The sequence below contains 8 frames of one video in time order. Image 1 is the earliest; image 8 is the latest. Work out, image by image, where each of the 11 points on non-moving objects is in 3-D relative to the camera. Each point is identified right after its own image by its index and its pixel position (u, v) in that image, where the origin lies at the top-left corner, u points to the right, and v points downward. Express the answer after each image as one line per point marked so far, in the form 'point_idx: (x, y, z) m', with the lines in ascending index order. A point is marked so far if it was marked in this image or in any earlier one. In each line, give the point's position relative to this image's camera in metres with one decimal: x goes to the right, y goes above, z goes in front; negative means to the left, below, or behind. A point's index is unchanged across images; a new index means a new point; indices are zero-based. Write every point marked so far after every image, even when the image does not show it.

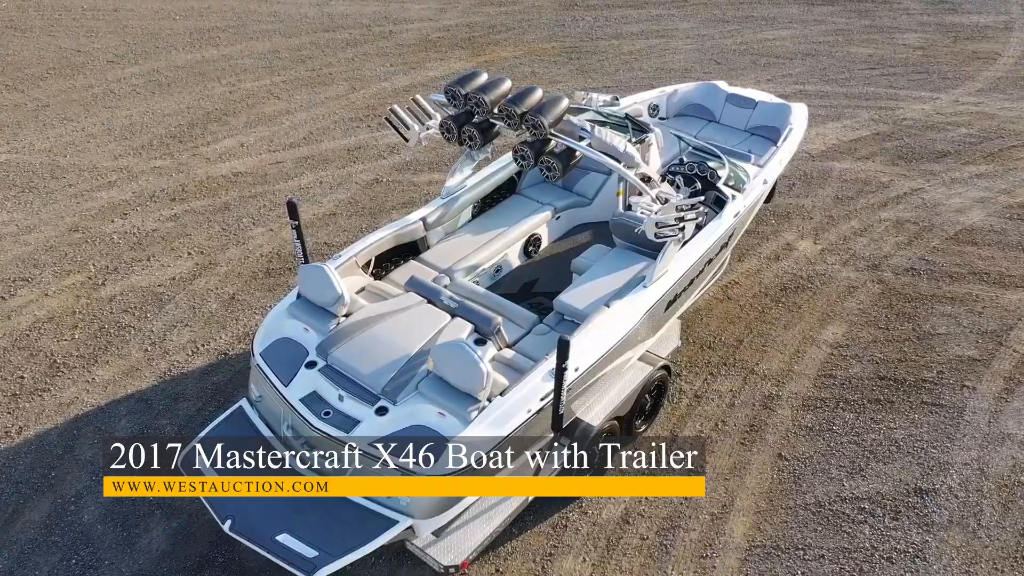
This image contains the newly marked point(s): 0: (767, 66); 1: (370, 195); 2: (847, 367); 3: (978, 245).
0: (+3.2, +2.8, +10.8) m
1: (-1.4, +0.9, +8.4) m
2: (+2.5, -0.6, +6.4) m
3: (+4.1, +0.4, +7.6) m
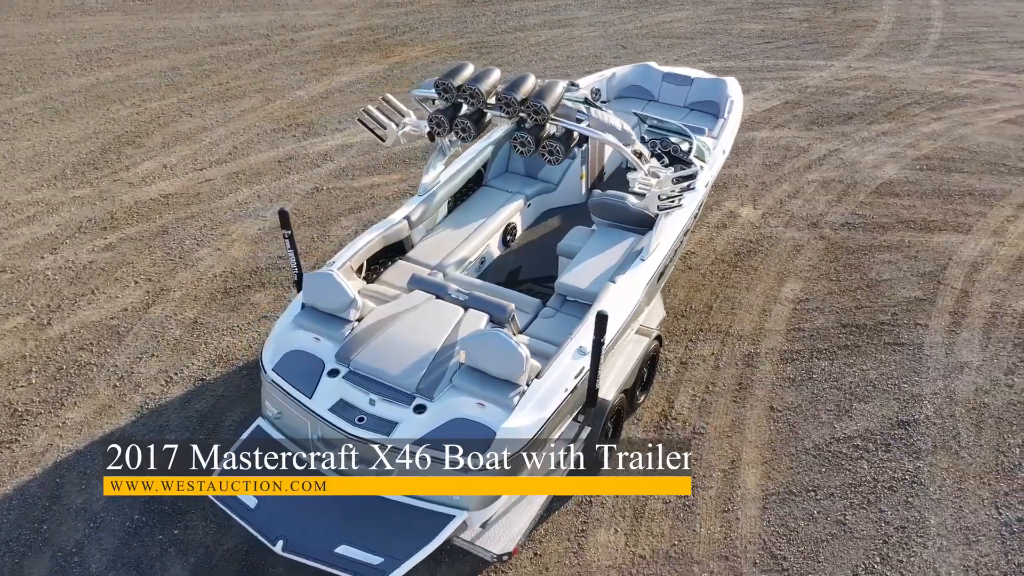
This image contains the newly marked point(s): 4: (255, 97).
0: (+2.1, +3.1, +11.3) m
1: (-1.9, +0.8, +8.2) m
2: (+2.4, -0.2, +6.8) m
3: (+3.7, +0.9, +8.2) m
4: (-3.0, +2.2, +10.2) m
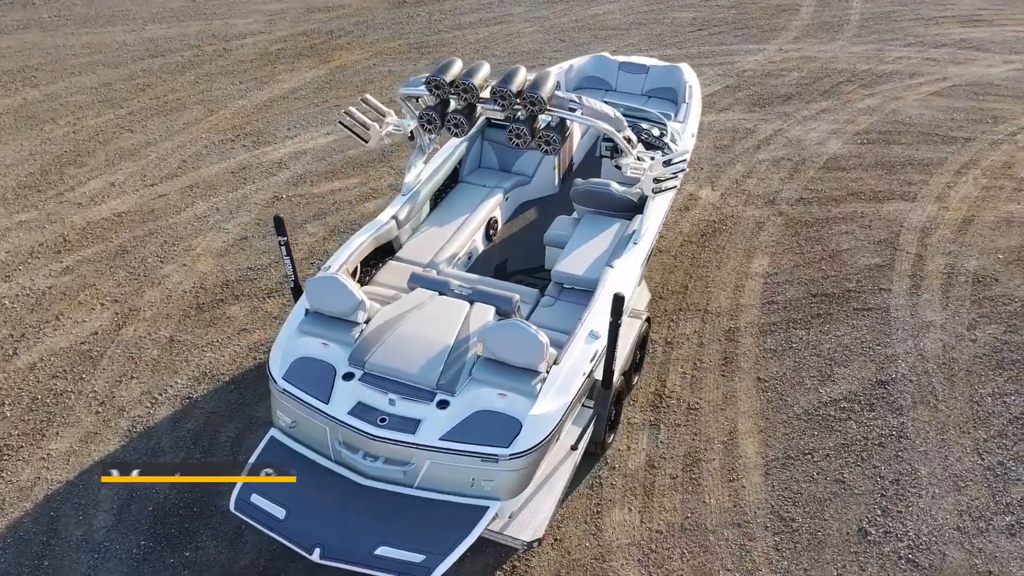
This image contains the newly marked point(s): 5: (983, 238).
0: (+1.3, +3.3, +11.5) m
1: (-2.2, +0.7, +8.1) m
2: (+2.2, 0.0, +7.0) m
3: (+3.3, +1.2, +8.6) m
4: (-3.6, +2.1, +9.9) m
5: (+4.1, +0.4, +7.6) m
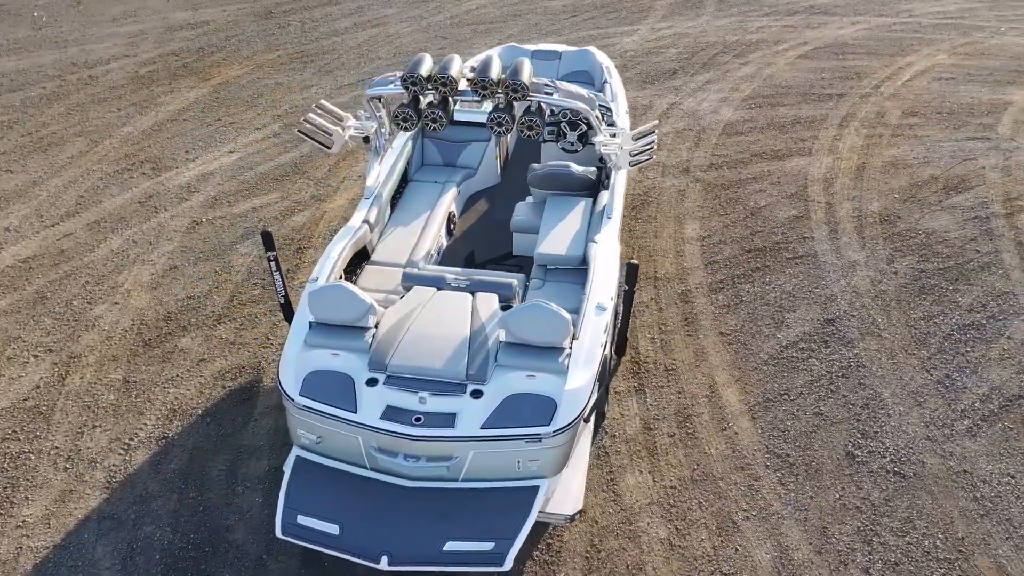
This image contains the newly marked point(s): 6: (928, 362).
0: (-0.3, +3.5, +11.7) m
1: (-2.8, +0.4, +7.8) m
2: (+1.8, +0.3, +7.5) m
3: (+2.5, +1.6, +9.2) m
4: (-4.6, +1.6, +9.3) m
5: (+3.5, +1.0, +8.3) m
6: (+3.0, -0.5, +6.3) m
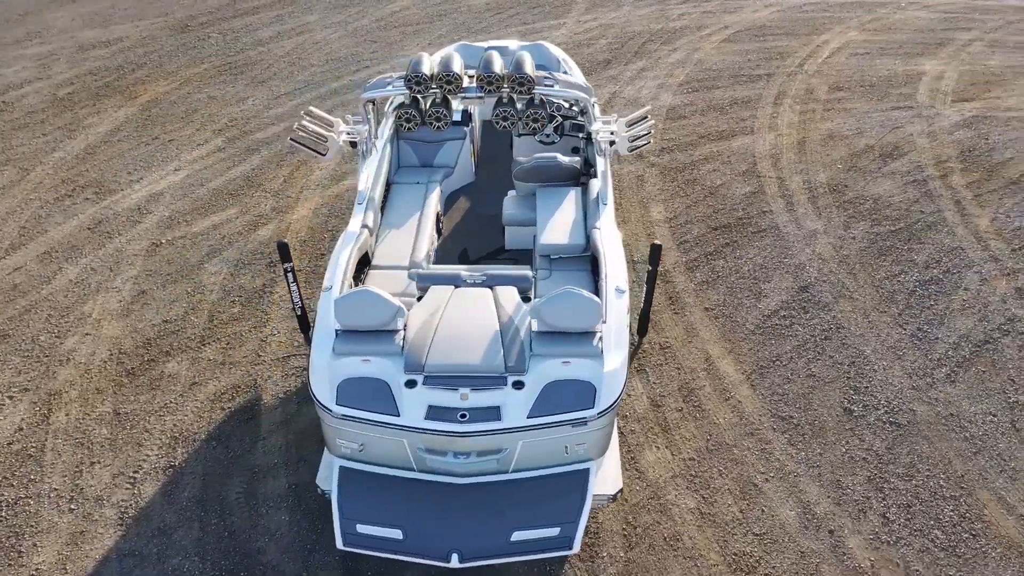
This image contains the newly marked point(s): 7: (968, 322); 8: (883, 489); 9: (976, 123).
0: (-1.3, +3.4, +11.6) m
1: (-3.0, +0.2, +7.5) m
2: (+1.6, +0.5, +7.7) m
3: (+1.9, +1.9, +9.5) m
4: (-5.1, +1.2, +8.8) m
5: (+3.1, +1.4, +8.8) m
6: (+3.0, -0.2, +6.7) m
7: (+3.5, -0.3, +6.6) m
8: (+2.3, -1.3, +5.4) m
9: (+4.9, +1.7, +9.2) m
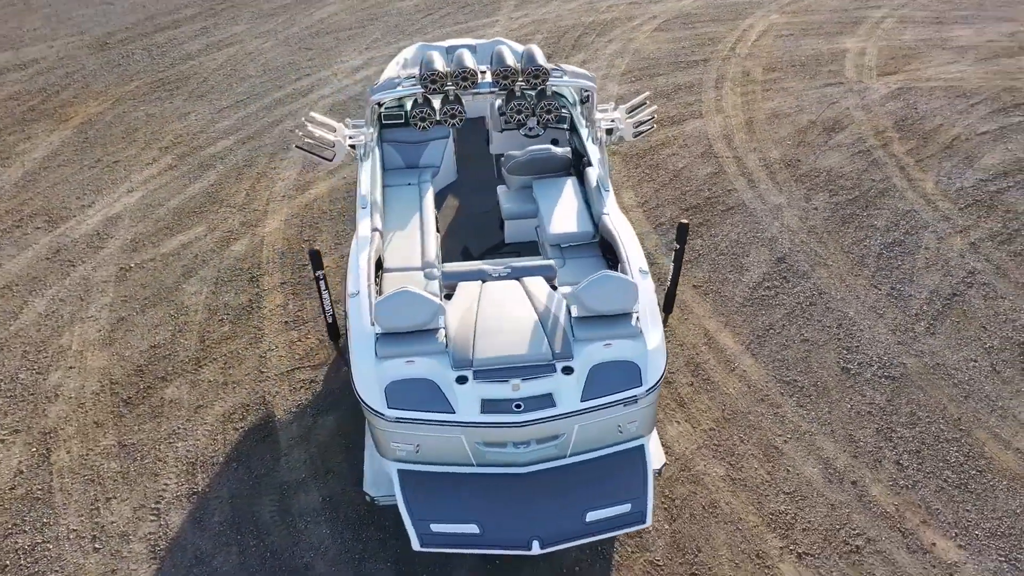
0: (-2.1, +3.3, +11.5) m
1: (-3.1, 0.0, +7.2) m
2: (+1.4, +0.7, +8.0) m
3: (+1.4, +2.1, +9.8) m
4: (-5.4, +0.8, +8.2) m
5: (+2.7, +1.7, +9.2) m
6: (+3.0, +0.1, +7.1) m
7: (+3.5, +0.1, +7.1) m
8: (+2.5, -1.0, +5.8) m
9: (+4.4, +2.2, +9.8) m
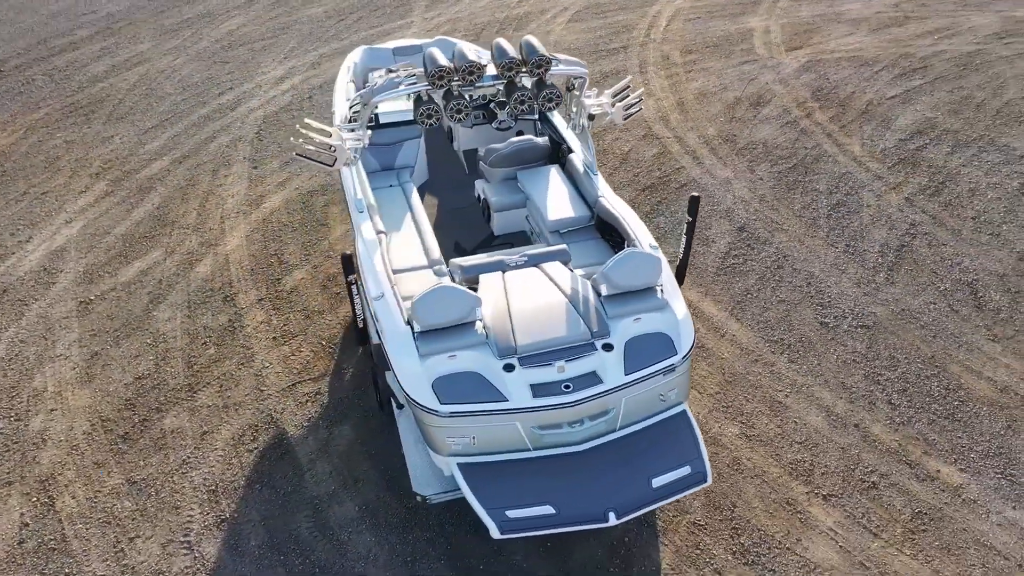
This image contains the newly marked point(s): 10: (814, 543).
0: (-3.2, +3.1, +11.2) m
1: (-3.2, -0.2, +6.8) m
2: (+1.0, +0.9, +8.2) m
3: (+0.7, +2.2, +10.0) m
4: (-5.7, +0.3, +7.6) m
5: (+2.1, +2.0, +9.6) m
6: (+2.8, +0.4, +7.6) m
7: (+3.3, +0.5, +7.6) m
8: (+2.6, -0.7, +6.2) m
9: (+3.6, +2.7, +10.4) m
10: (+1.8, -1.5, +5.1) m
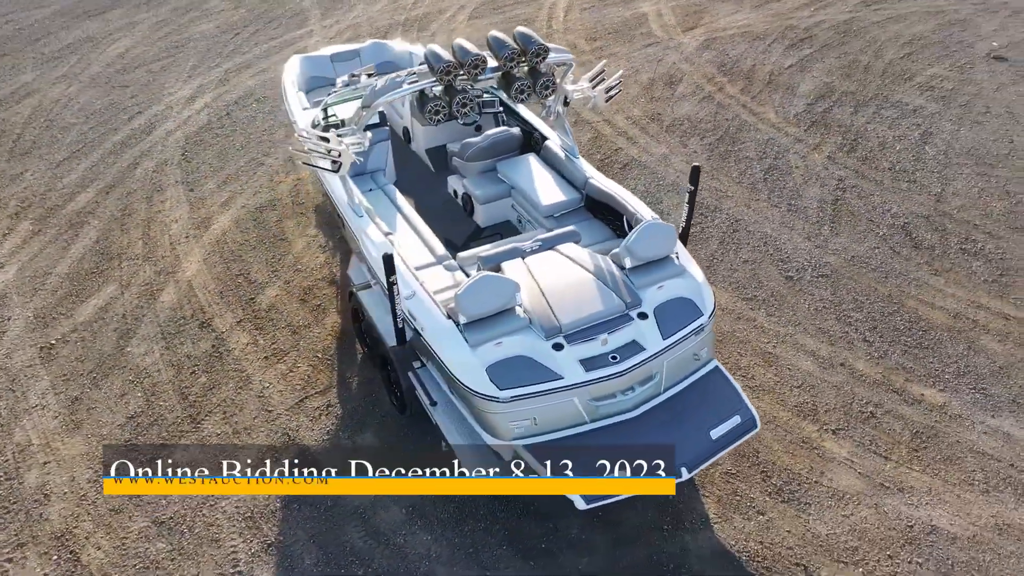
0: (-4.3, +2.7, +10.8) m
1: (-3.3, -0.5, +6.4) m
2: (+0.6, +1.0, +8.4) m
3: (-0.2, +2.3, +10.1) m
4: (-5.9, -0.3, +6.7) m
5: (+1.2, +2.2, +10.0) m
6: (+2.4, +0.8, +8.1) m
7: (+2.9, +0.9, +8.2) m
8: (+2.6, -0.3, +6.7) m
9: (+2.5, +3.1, +11.0) m
10: (+2.1, -1.2, +5.5) m
